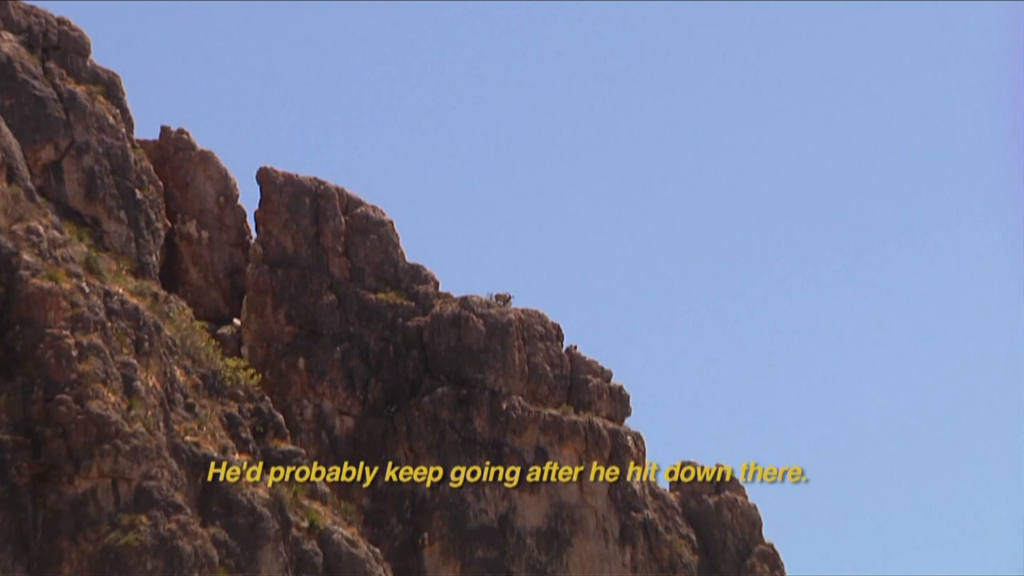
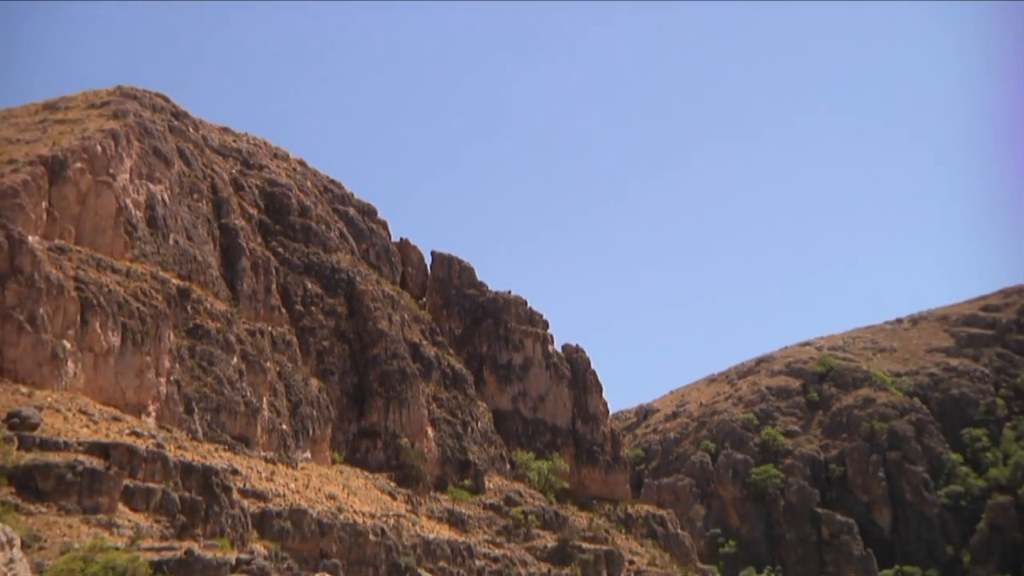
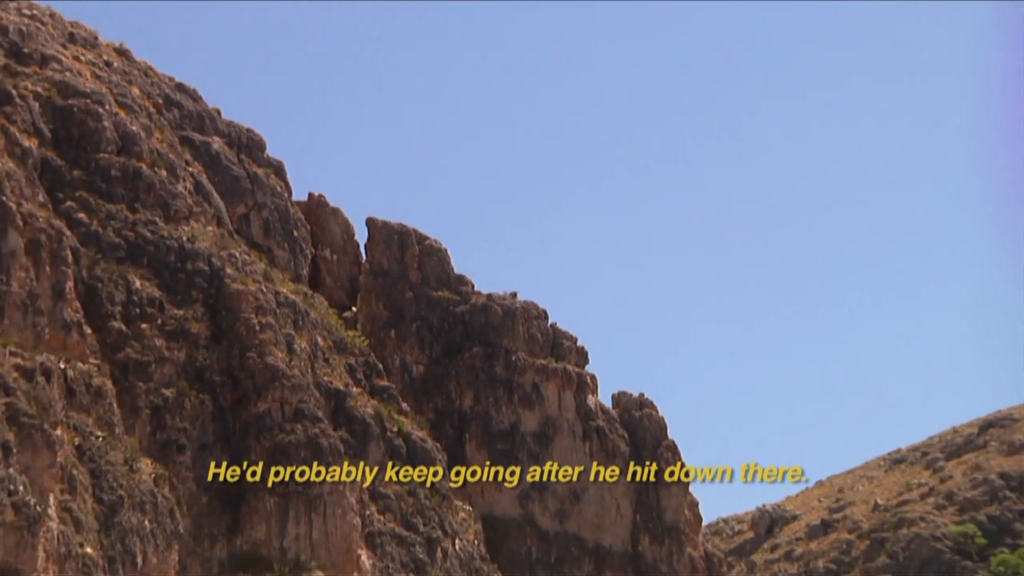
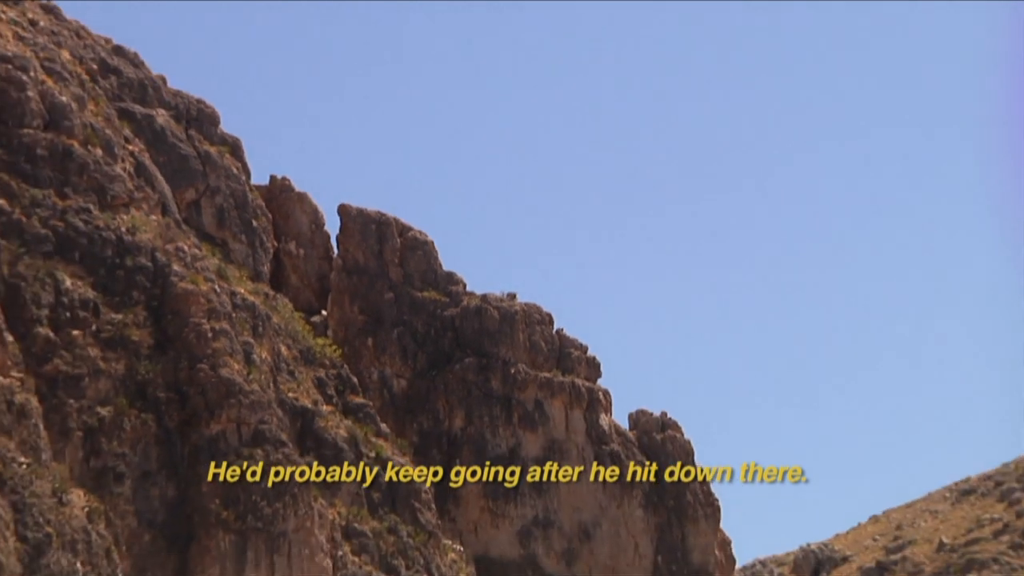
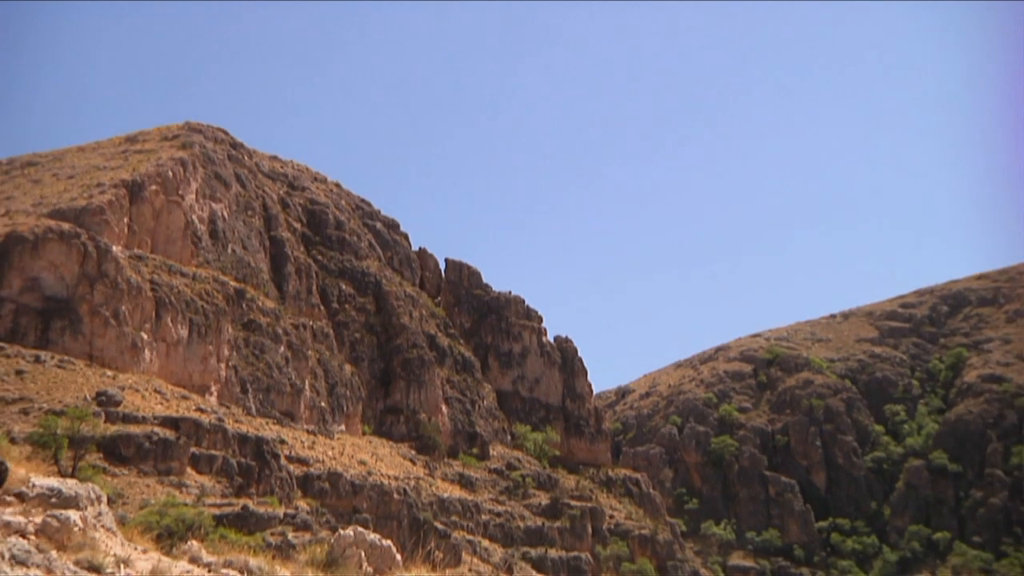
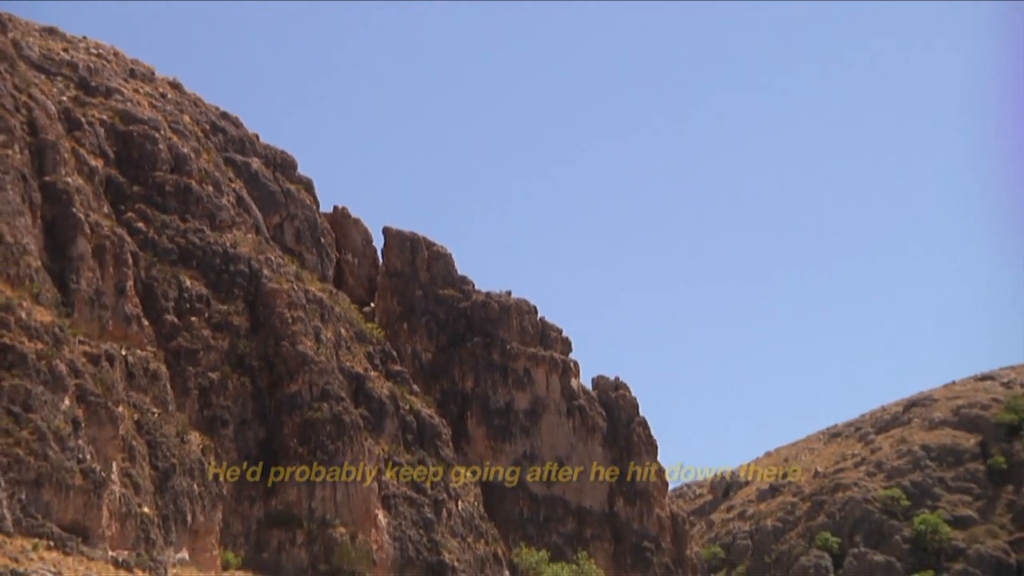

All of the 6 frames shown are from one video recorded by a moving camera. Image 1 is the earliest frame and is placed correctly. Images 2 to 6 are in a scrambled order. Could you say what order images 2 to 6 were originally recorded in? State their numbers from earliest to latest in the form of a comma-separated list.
4, 3, 6, 2, 5
